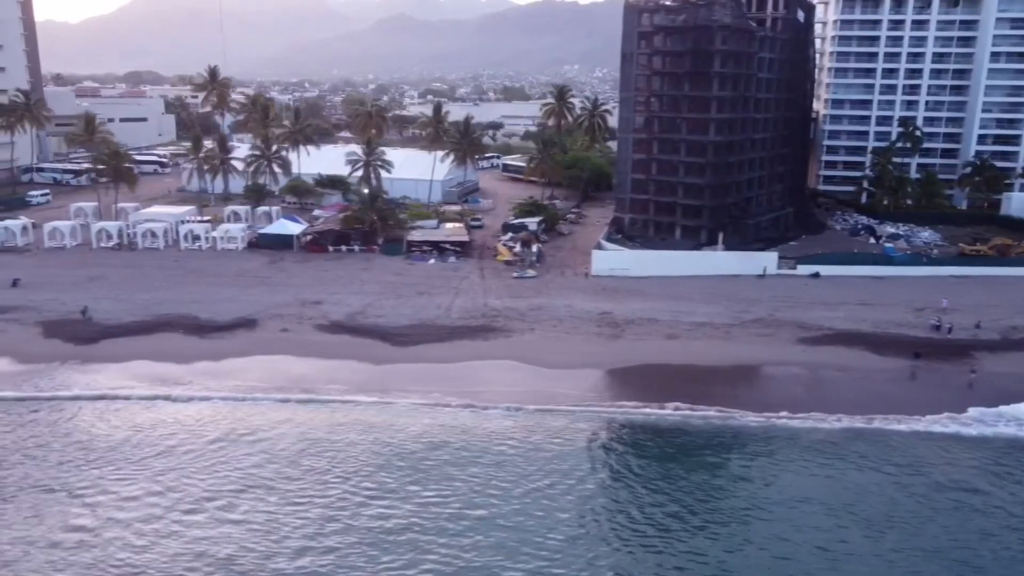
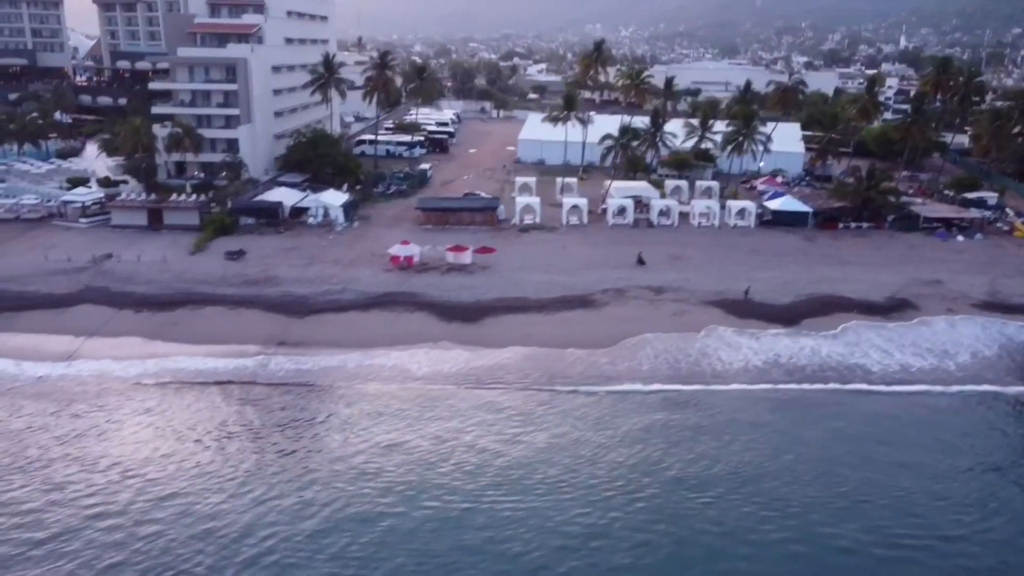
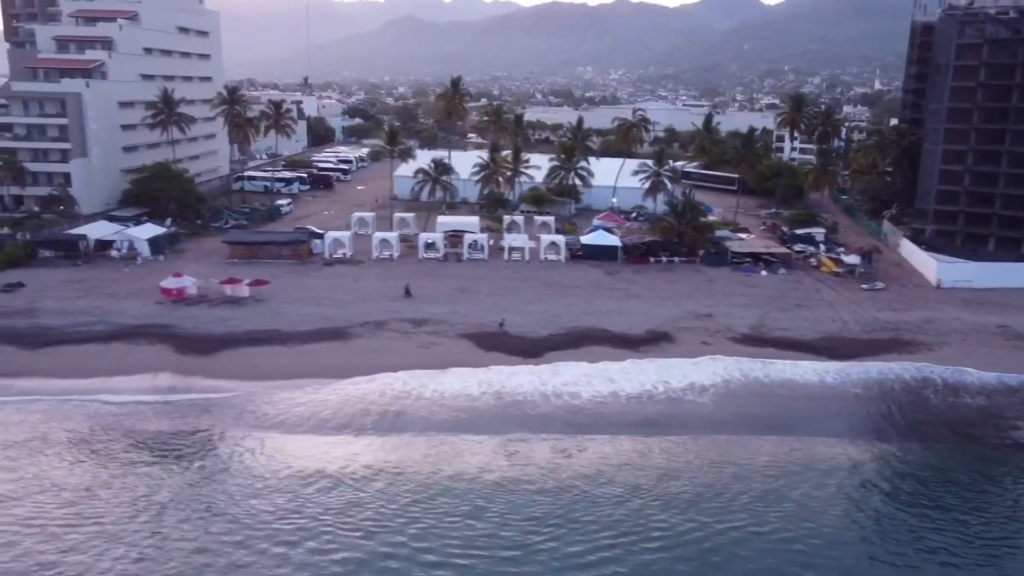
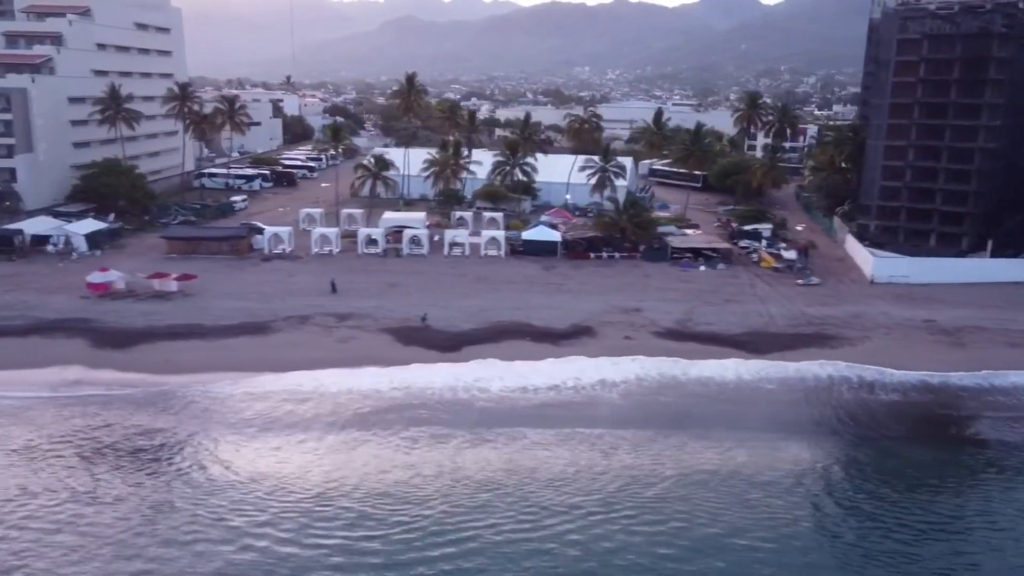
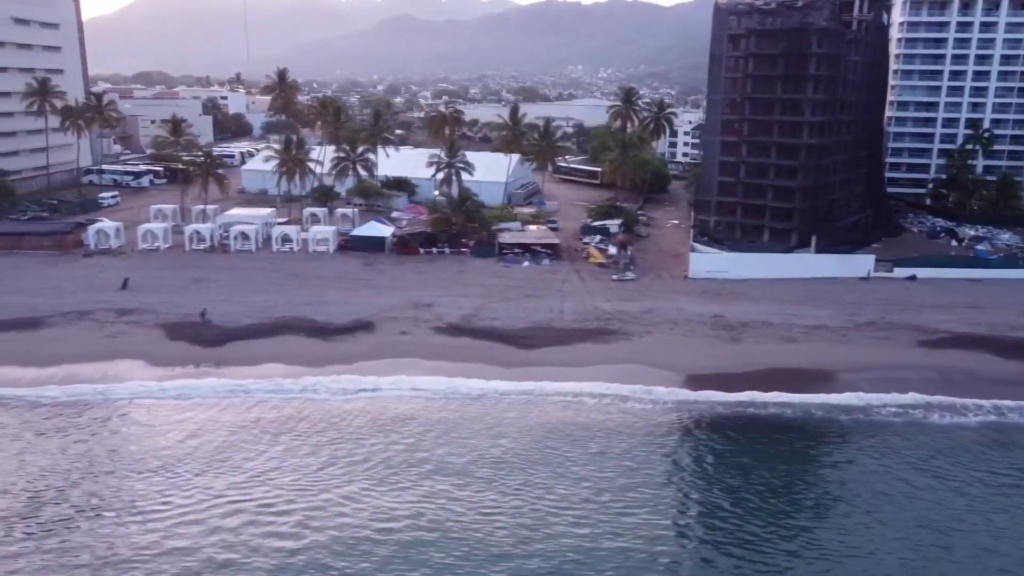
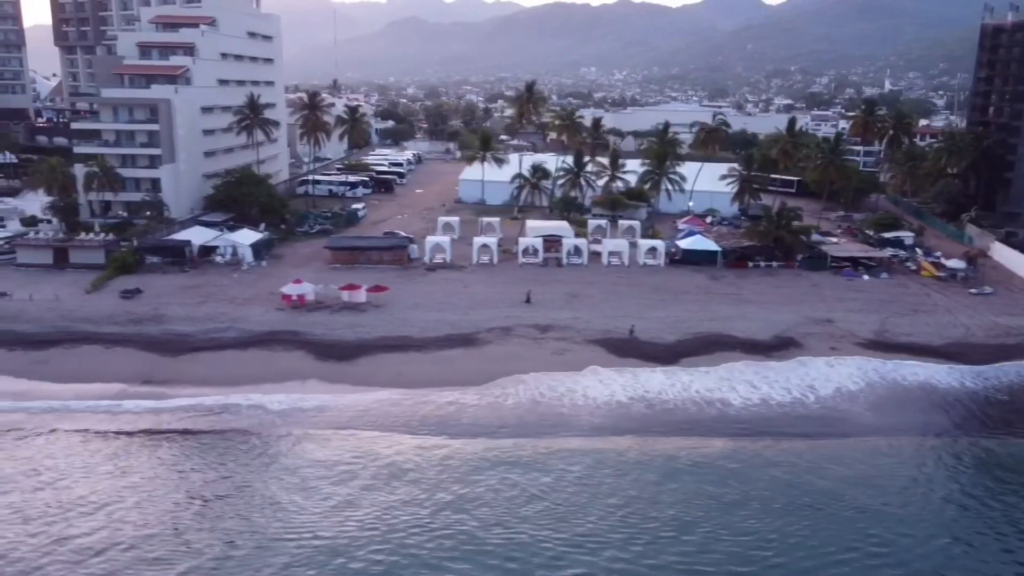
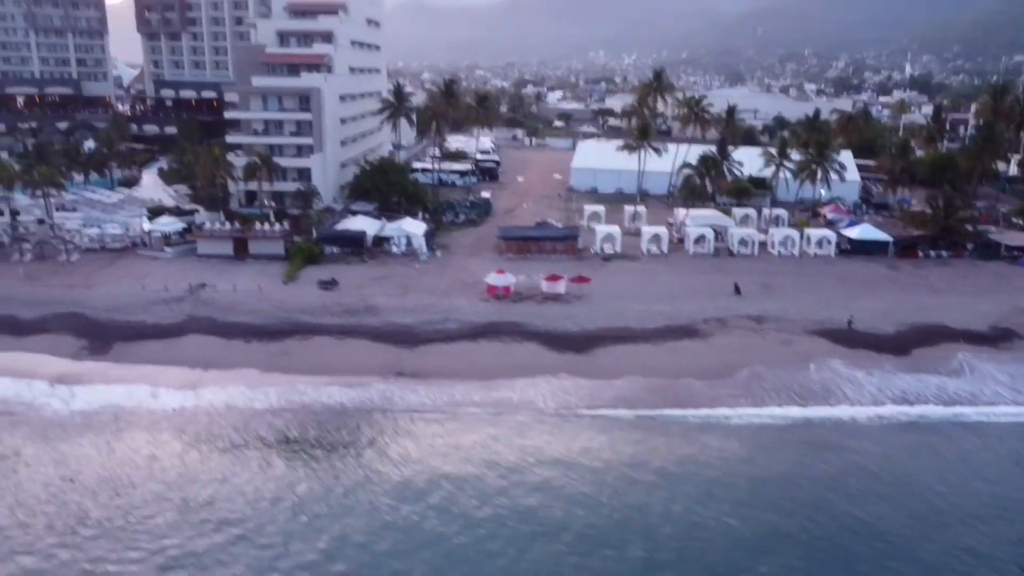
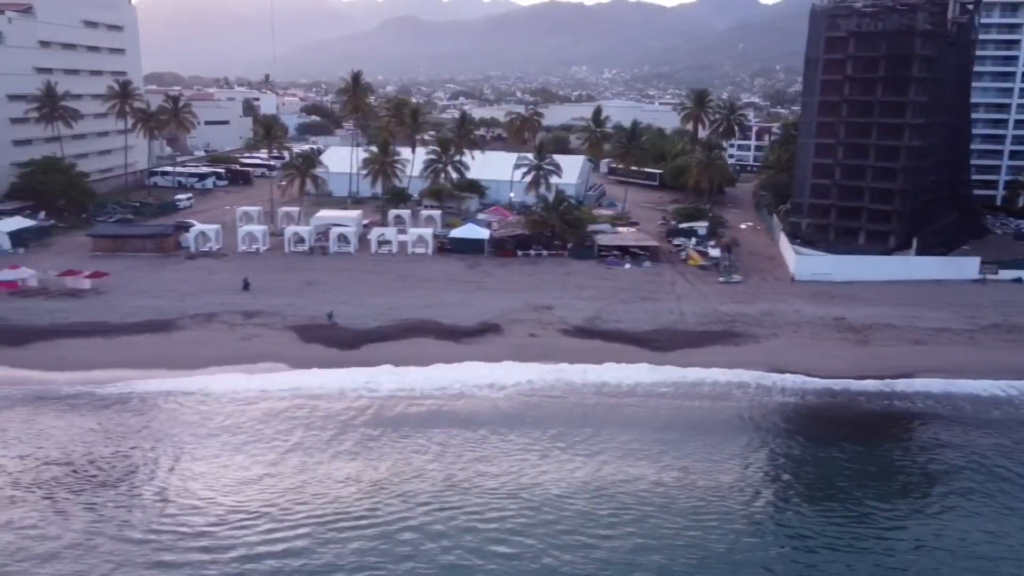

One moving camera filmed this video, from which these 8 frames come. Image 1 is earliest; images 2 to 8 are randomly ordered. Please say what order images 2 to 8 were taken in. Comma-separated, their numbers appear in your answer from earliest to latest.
5, 8, 4, 3, 6, 2, 7
